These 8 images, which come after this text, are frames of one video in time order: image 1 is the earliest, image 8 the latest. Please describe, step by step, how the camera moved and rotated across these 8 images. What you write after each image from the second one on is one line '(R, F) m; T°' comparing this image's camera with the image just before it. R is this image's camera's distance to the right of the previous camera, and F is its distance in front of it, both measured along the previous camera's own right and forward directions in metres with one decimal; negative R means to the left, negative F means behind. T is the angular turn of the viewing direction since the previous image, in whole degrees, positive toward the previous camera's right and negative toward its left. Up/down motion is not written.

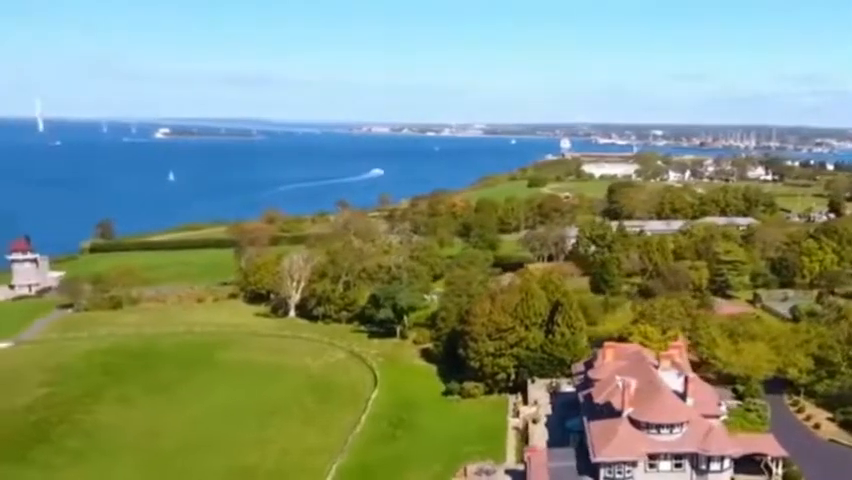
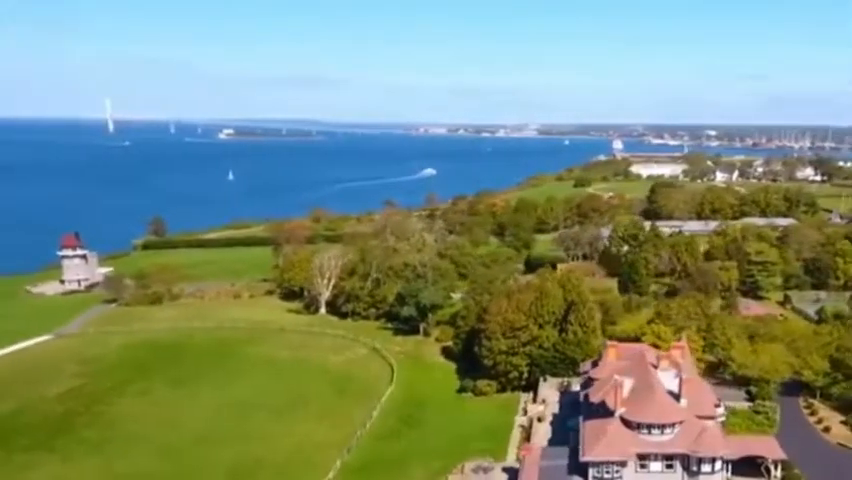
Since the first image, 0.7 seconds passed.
(+4.2, -0.3) m; -5°
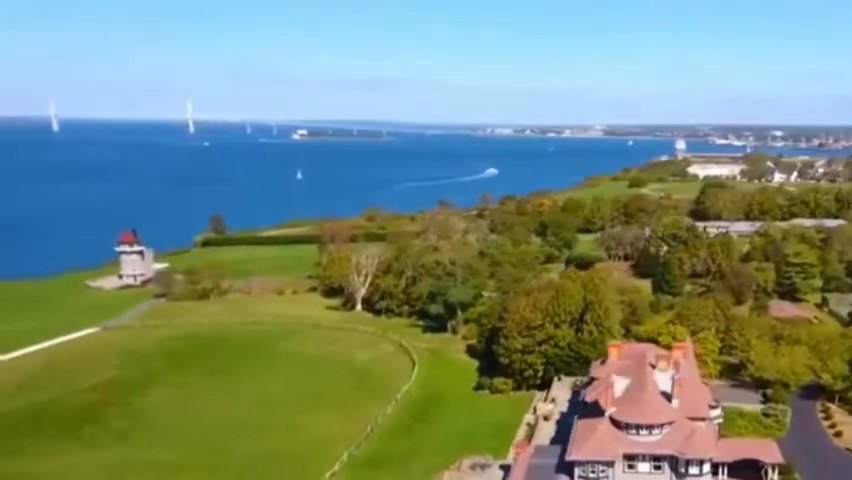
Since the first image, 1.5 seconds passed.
(+5.0, -0.2) m; -5°
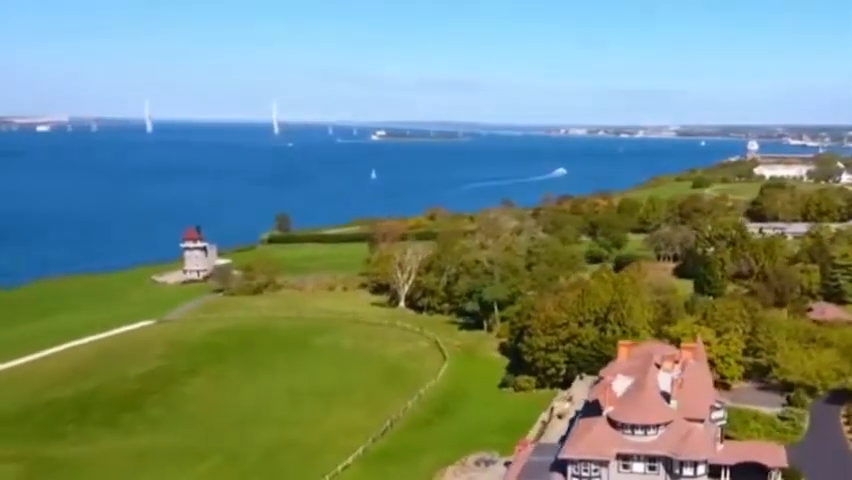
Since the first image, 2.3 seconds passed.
(+4.9, -0.2) m; -6°
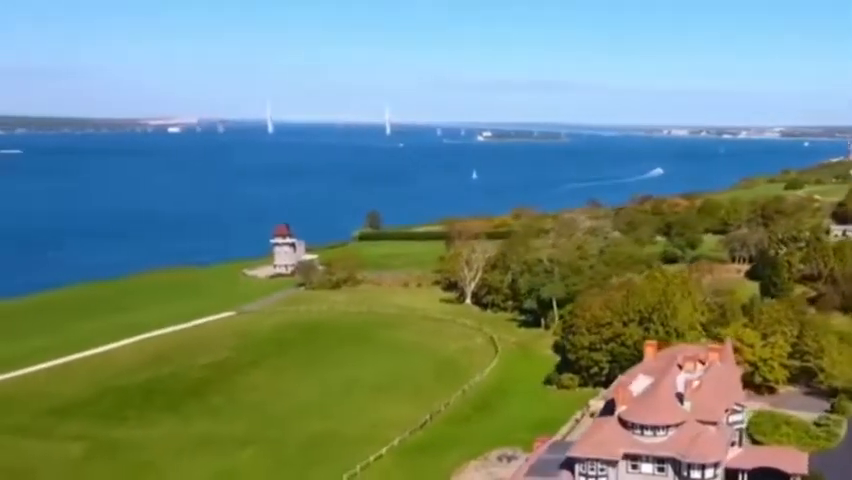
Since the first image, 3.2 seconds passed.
(+5.5, -0.3) m; -7°
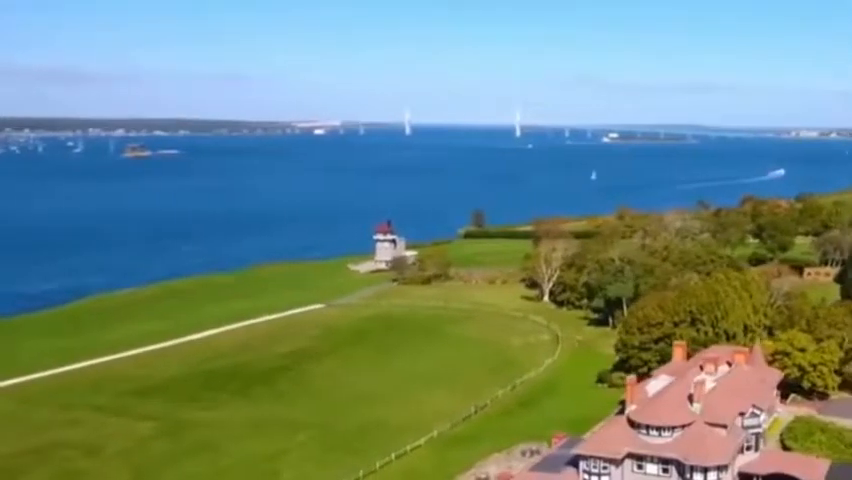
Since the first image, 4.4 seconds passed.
(+6.8, +0.1) m; -9°
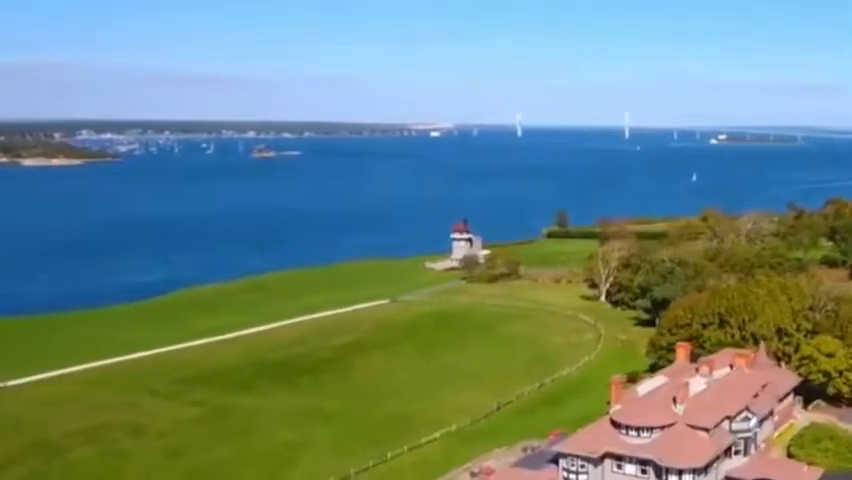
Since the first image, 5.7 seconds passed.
(+6.7, +0.6) m; -8°
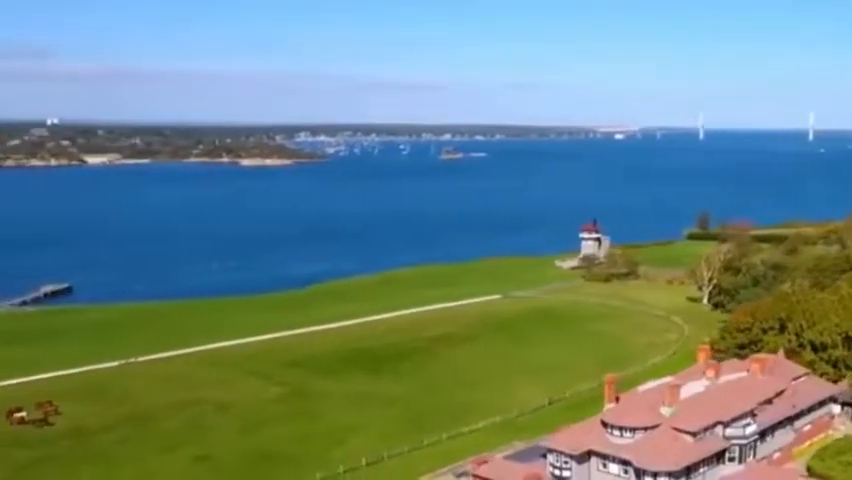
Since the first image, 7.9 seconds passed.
(+9.2, +1.5) m; -12°
